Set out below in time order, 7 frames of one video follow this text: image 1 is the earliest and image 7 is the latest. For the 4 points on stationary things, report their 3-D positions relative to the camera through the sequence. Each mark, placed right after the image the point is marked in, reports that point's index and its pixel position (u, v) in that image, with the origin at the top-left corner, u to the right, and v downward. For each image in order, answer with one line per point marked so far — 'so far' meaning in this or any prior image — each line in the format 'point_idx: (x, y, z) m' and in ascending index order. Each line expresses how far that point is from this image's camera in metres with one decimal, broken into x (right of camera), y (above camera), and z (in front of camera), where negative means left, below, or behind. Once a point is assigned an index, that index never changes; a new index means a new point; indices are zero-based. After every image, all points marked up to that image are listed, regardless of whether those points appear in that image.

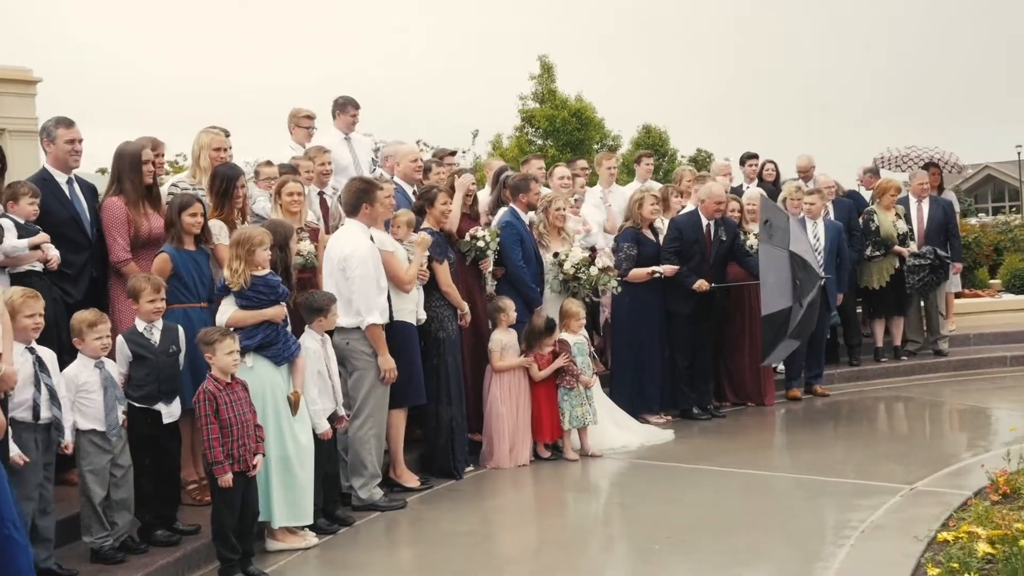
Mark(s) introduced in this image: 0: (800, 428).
0: (+2.4, -1.2, +9.7) m
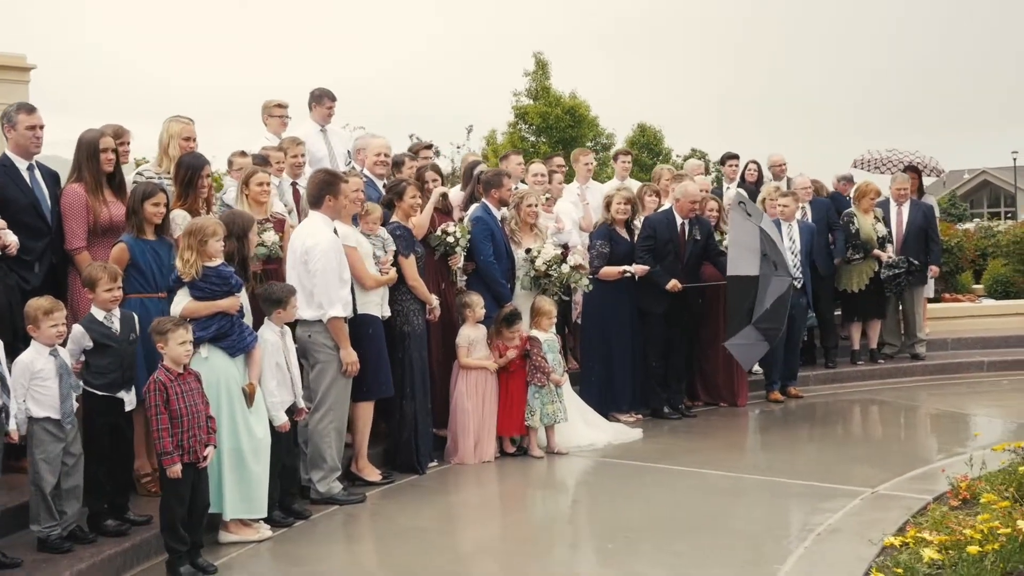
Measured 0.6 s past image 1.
0: (+2.1, -1.2, +9.6) m
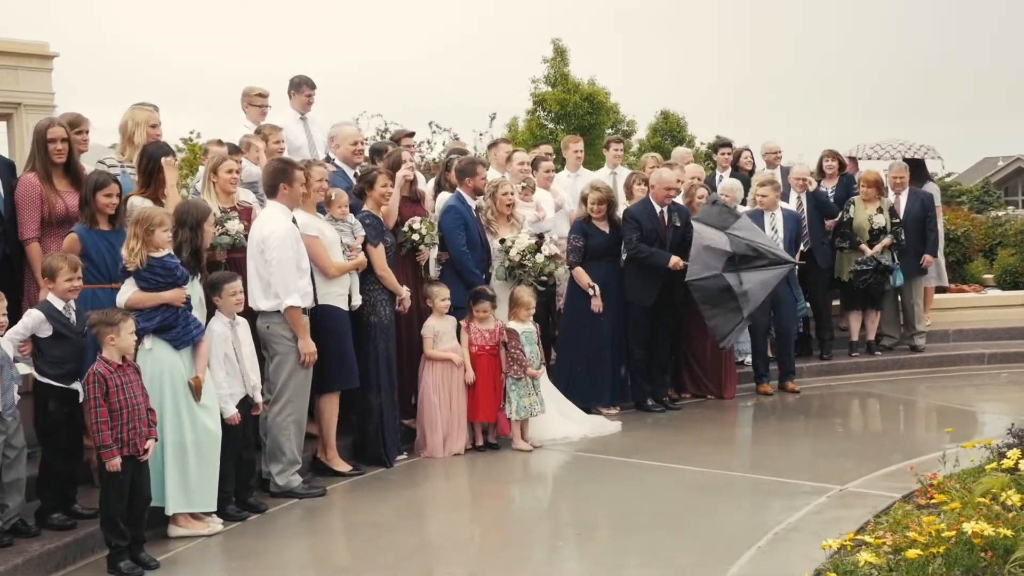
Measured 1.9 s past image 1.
0: (+2.0, -1.1, +9.5) m
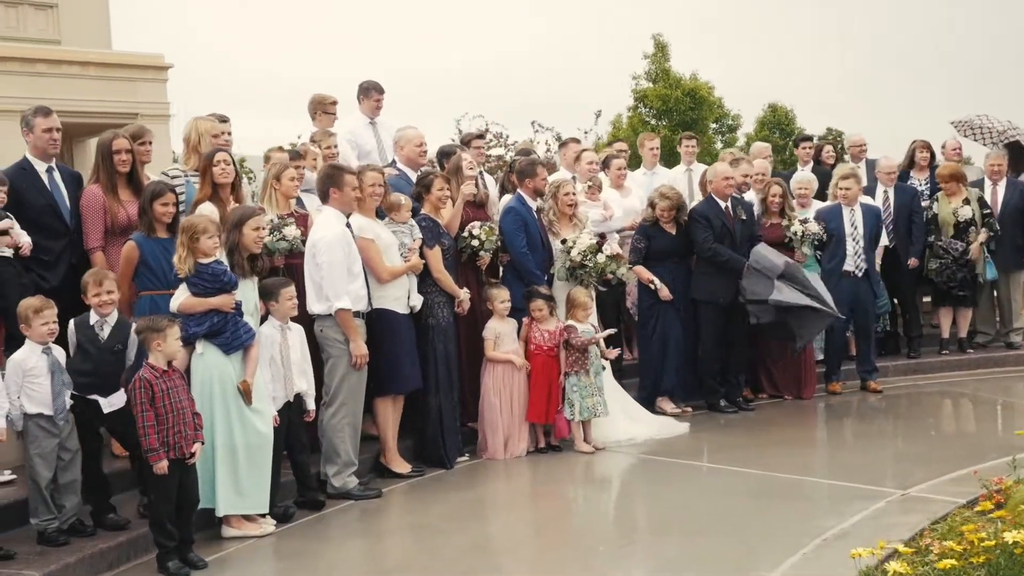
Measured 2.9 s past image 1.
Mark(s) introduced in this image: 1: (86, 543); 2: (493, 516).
0: (+2.6, -1.1, +9.2) m
1: (-2.1, -1.2, +5.7) m
2: (-0.1, -1.3, +6.9) m
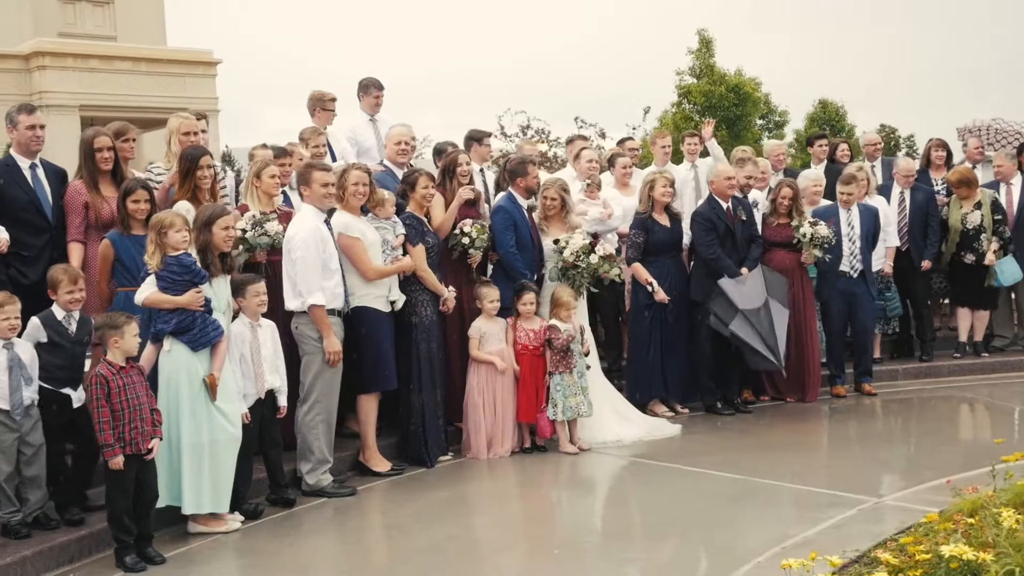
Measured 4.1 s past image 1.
0: (+2.5, -1.1, +9.1) m
1: (-2.3, -1.2, +5.7) m
2: (-0.3, -1.3, +6.8) m
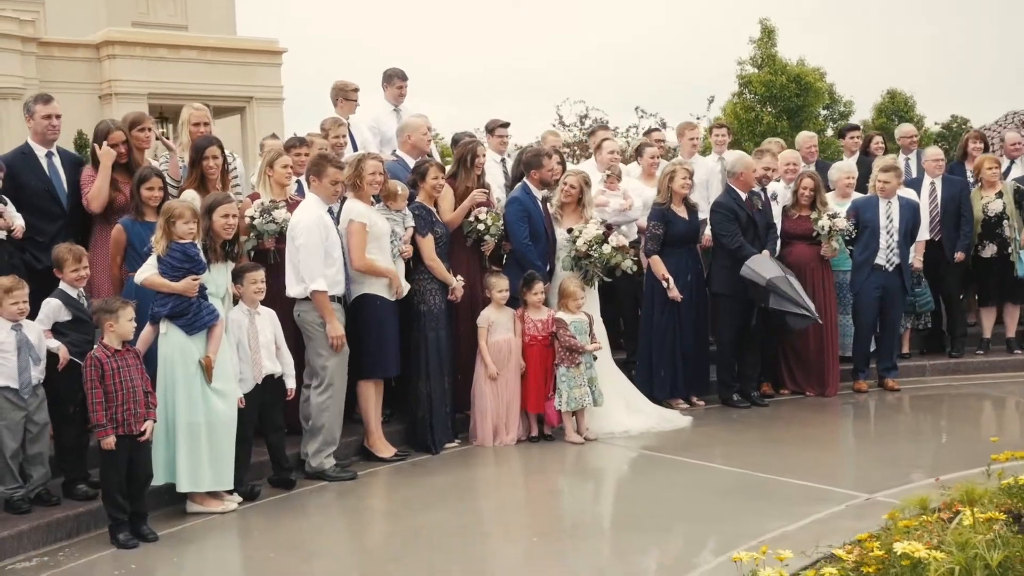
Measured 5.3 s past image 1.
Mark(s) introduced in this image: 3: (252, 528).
0: (+2.6, -1.0, +9.0) m
1: (-2.4, -1.1, +5.9) m
2: (-0.3, -1.3, +6.9) m
3: (-1.4, -1.3, +6.2) m
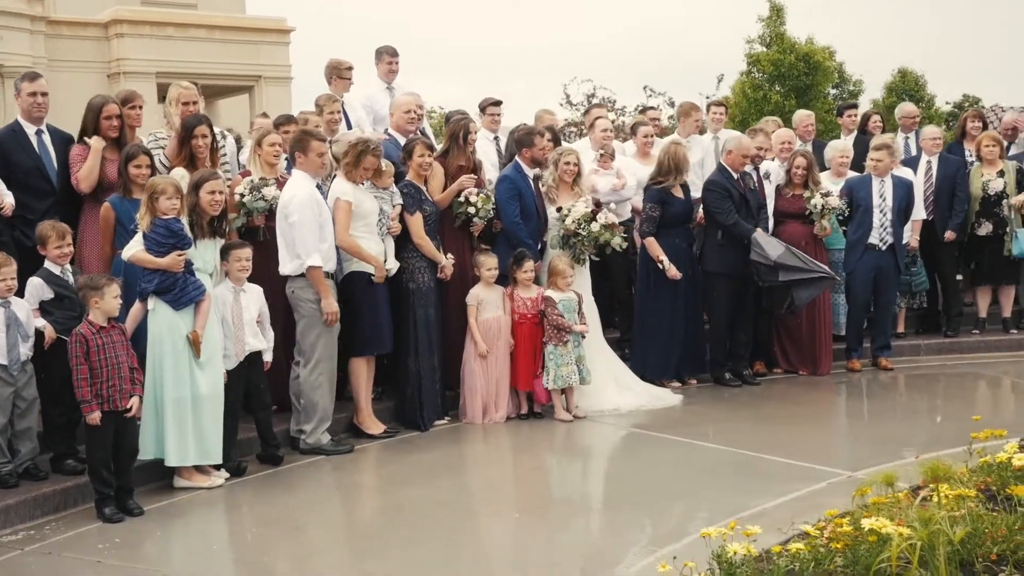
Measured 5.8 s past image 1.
0: (+2.6, -0.9, +9.0) m
1: (-2.4, -1.0, +6.0) m
2: (-0.4, -1.1, +7.0) m
3: (-1.5, -1.2, +6.3) m
